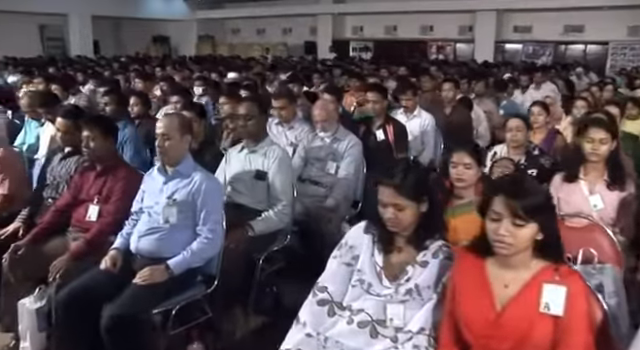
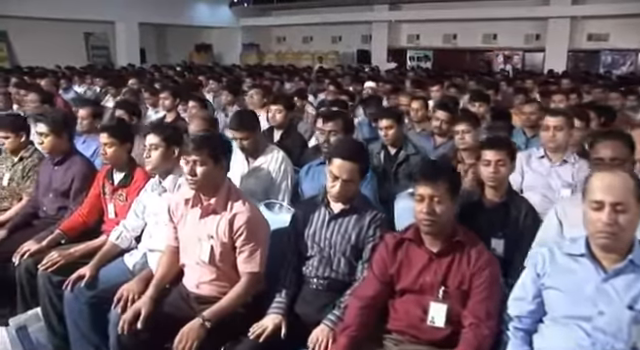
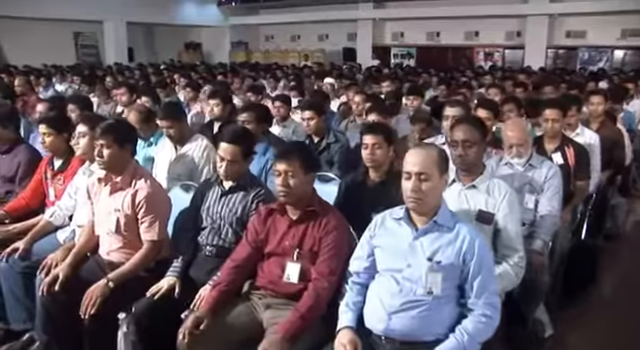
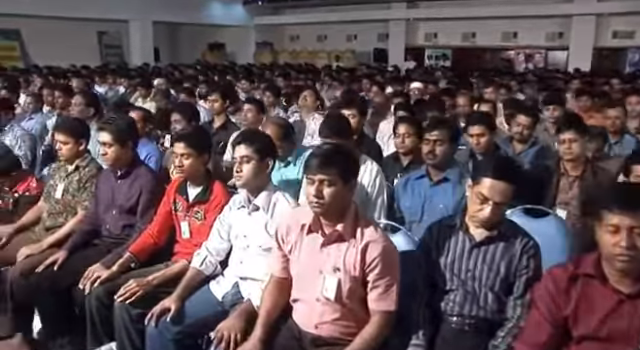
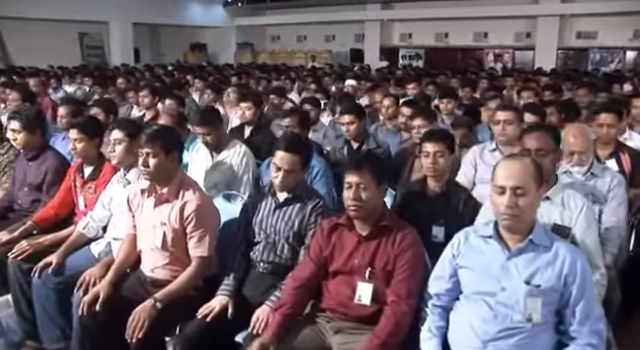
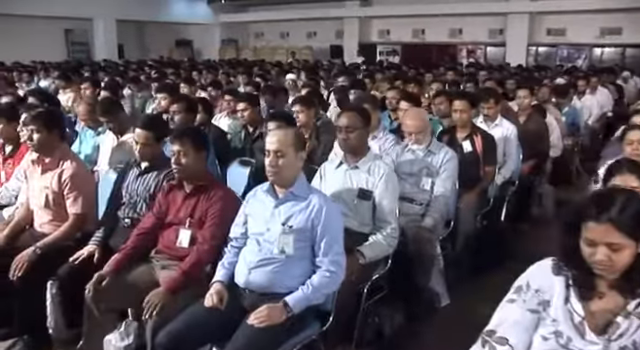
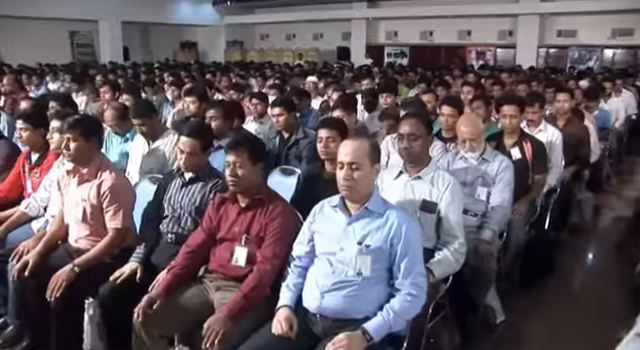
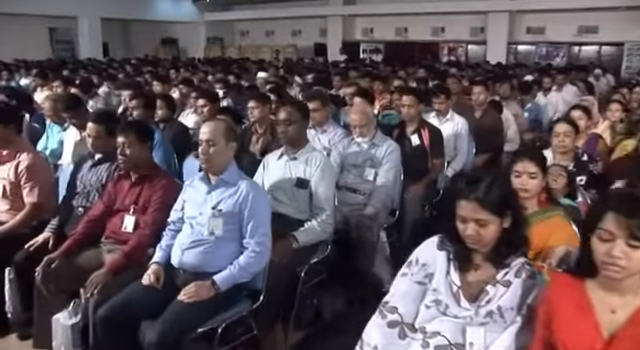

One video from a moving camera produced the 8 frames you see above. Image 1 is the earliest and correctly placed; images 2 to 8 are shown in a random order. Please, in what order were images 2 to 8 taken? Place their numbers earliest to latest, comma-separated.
8, 6, 7, 3, 5, 2, 4
